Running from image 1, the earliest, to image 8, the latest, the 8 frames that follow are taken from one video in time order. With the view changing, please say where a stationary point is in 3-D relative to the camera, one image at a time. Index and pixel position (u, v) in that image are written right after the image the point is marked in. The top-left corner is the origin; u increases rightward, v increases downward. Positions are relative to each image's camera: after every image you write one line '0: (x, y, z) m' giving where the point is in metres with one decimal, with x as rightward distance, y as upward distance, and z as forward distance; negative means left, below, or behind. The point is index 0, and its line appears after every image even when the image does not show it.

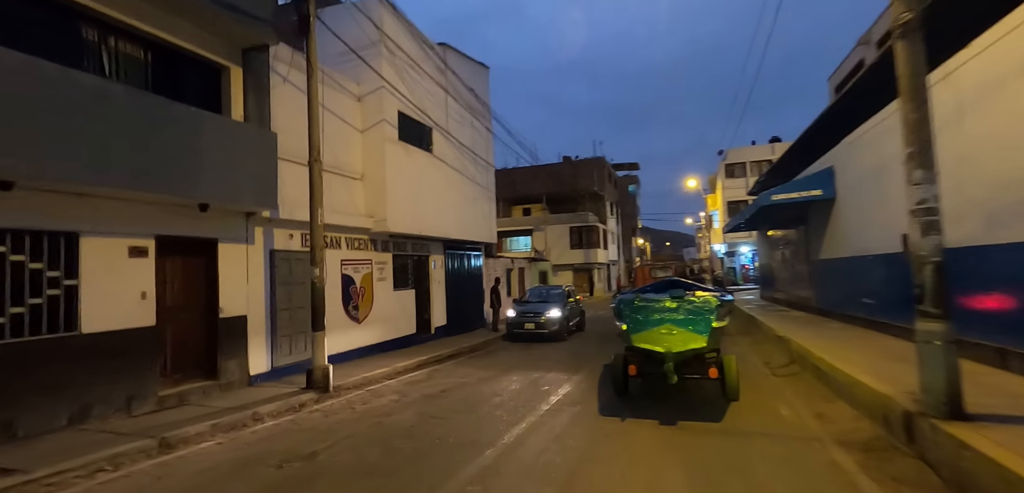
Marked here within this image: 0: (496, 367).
0: (-0.4, -2.8, +11.4) m
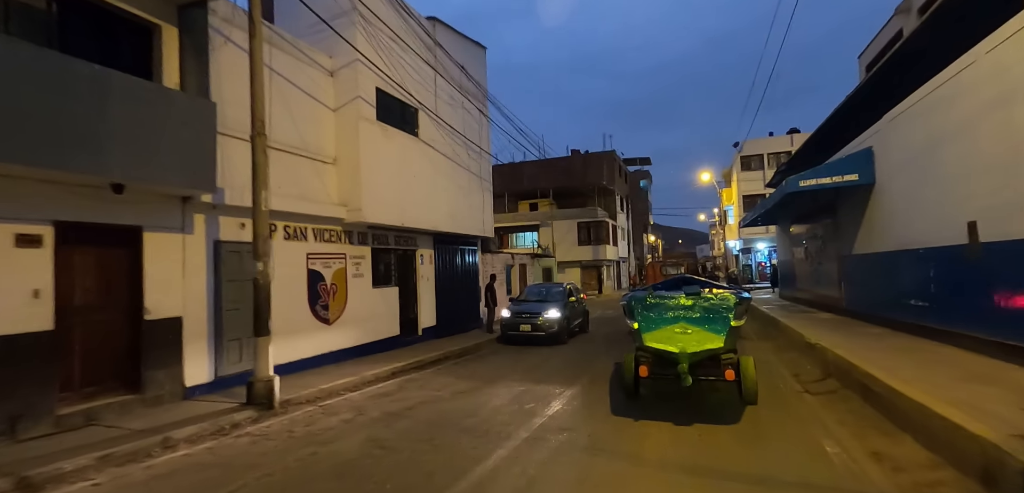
0: (-0.6, -2.6, +10.0) m
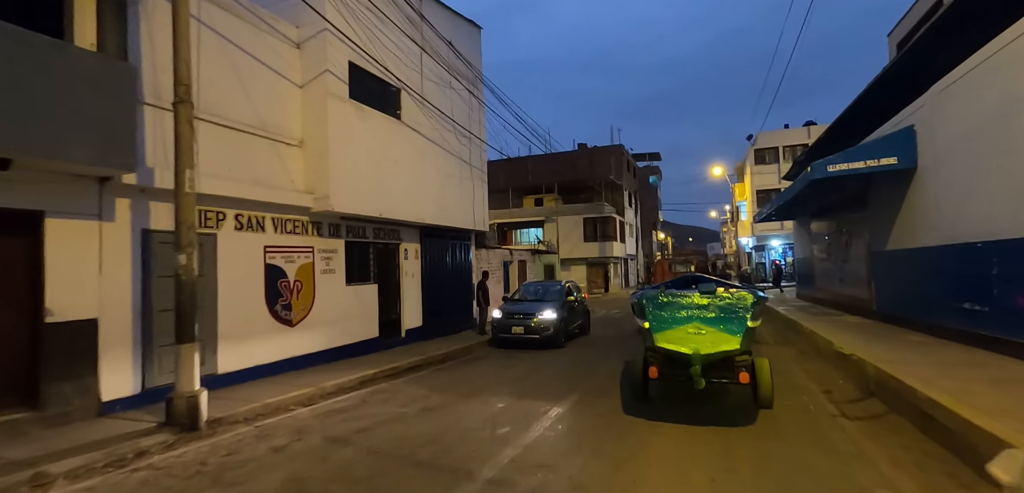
0: (-0.9, -2.5, +8.7) m
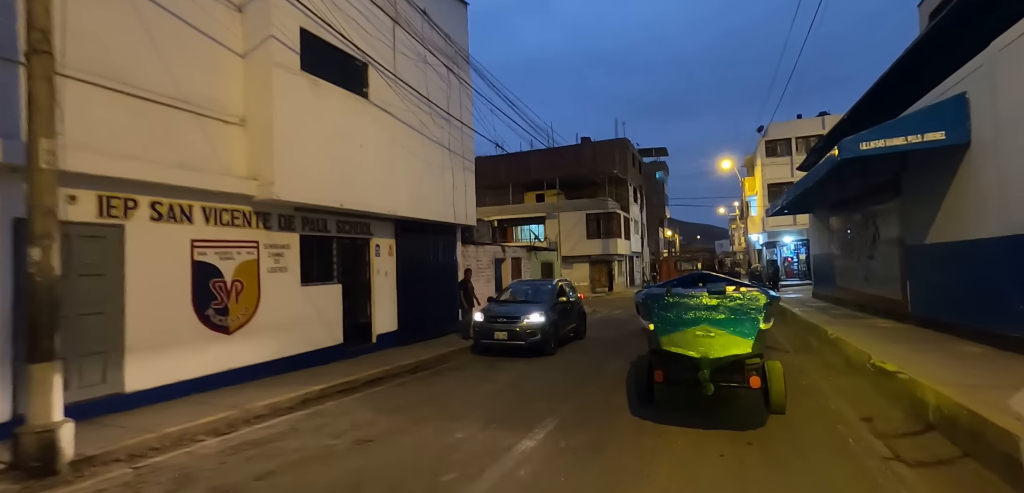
0: (-1.4, -2.4, +7.3) m
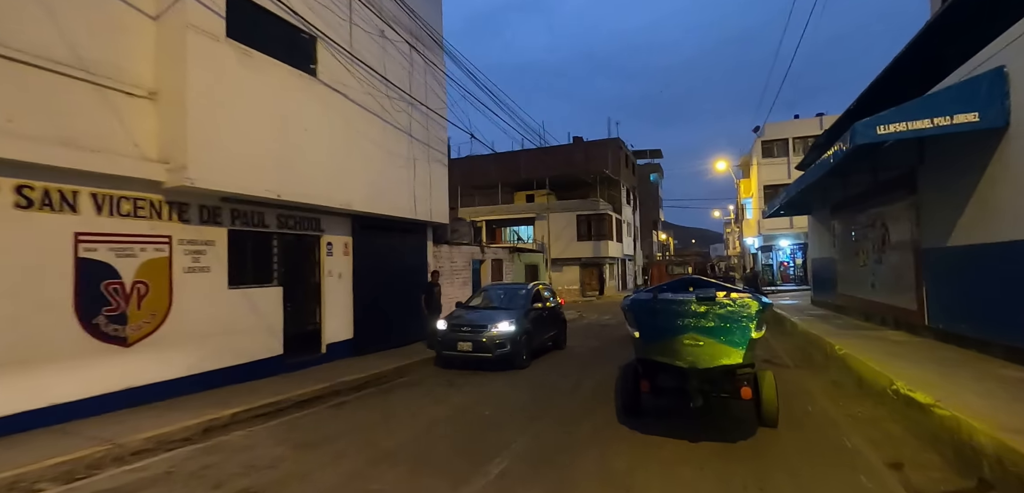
0: (-2.1, -2.3, +6.0) m
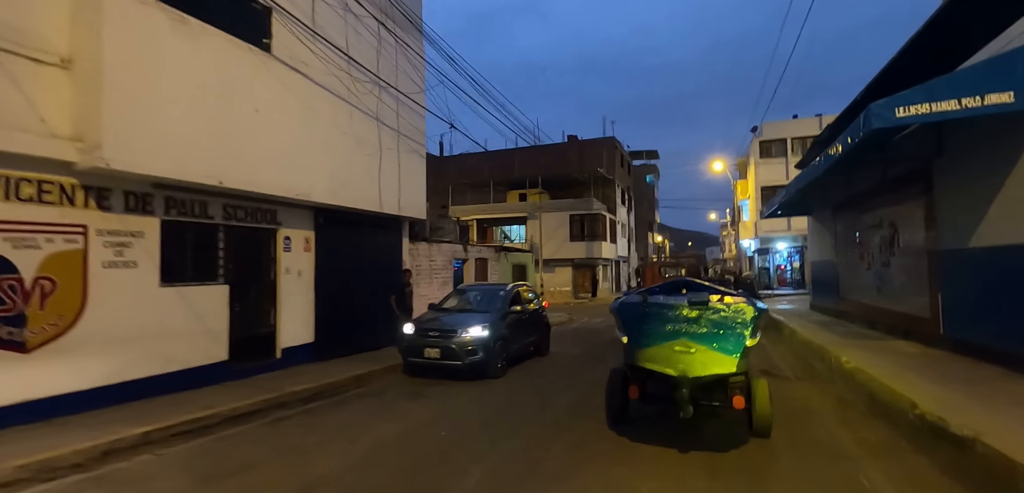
0: (-2.5, -2.3, +5.0) m
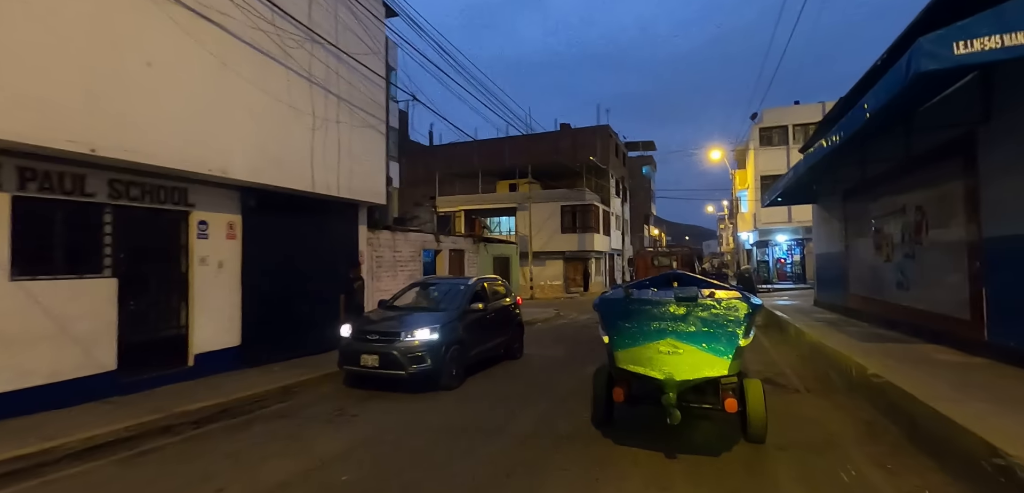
0: (-3.2, -2.1, +3.5) m
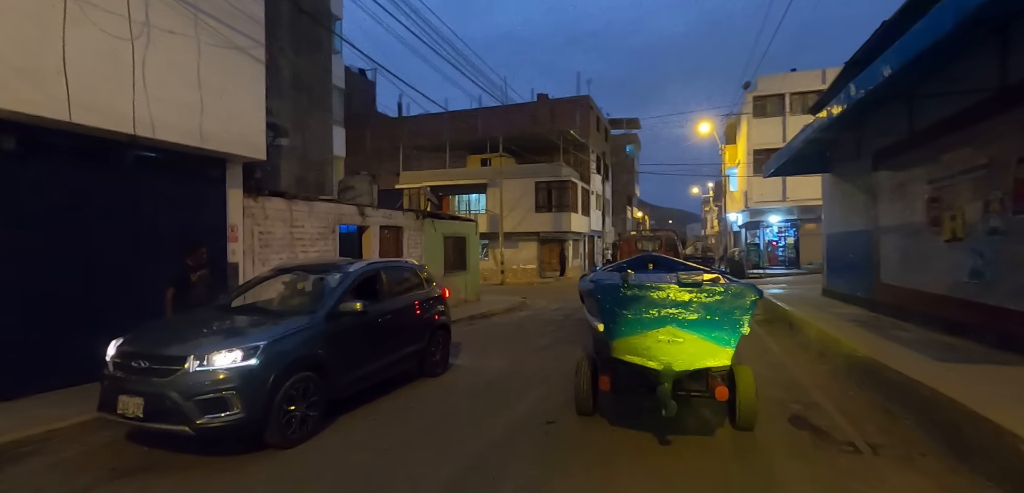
0: (-4.2, -1.9, +0.4) m
